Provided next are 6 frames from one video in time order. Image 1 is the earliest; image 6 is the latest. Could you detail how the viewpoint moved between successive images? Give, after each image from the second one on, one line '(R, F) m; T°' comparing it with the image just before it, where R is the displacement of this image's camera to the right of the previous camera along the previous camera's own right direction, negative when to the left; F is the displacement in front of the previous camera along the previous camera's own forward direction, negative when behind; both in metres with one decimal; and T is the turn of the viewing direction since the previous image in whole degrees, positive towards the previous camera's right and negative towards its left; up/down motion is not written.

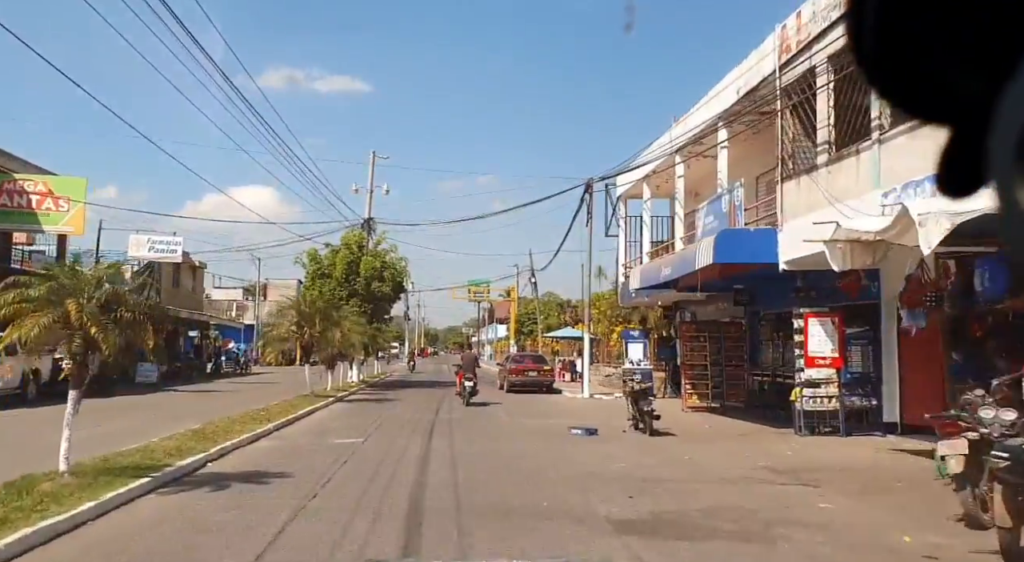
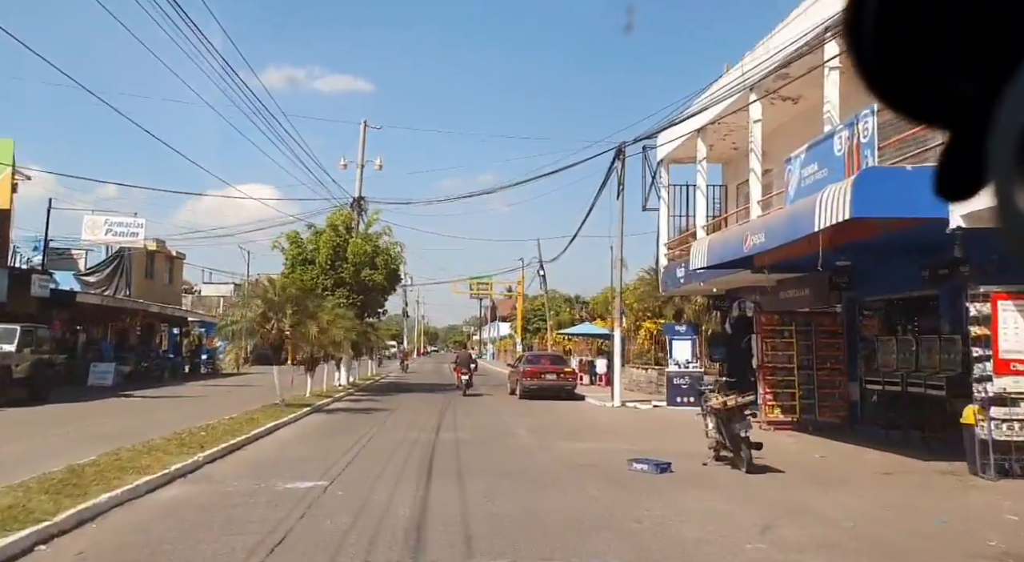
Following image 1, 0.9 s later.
(-0.5, +4.9) m; 0°
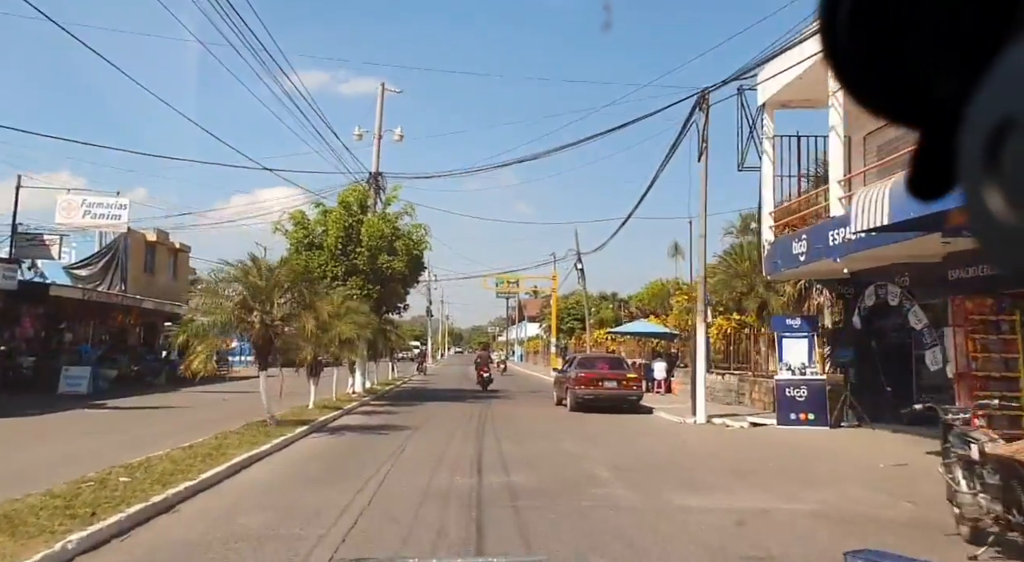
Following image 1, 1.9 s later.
(-0.7, +5.0) m; -2°
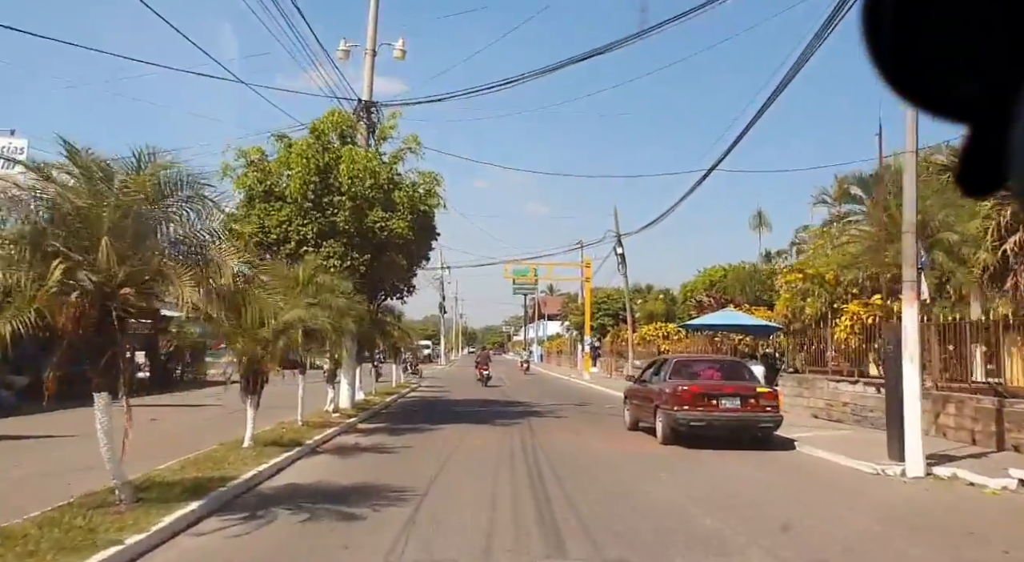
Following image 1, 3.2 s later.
(-0.8, +8.0) m; -1°
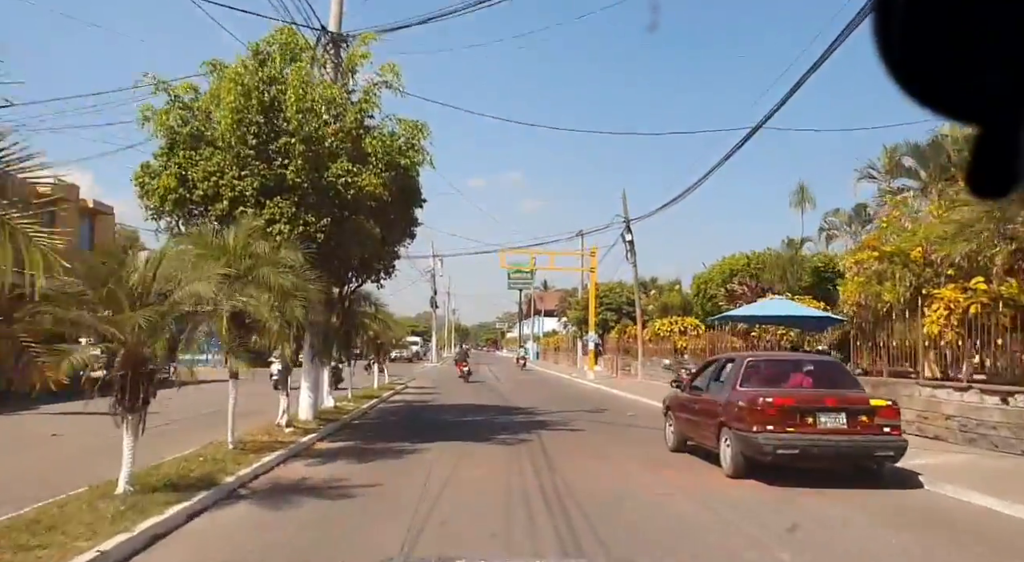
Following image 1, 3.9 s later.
(-0.2, +4.2) m; 0°
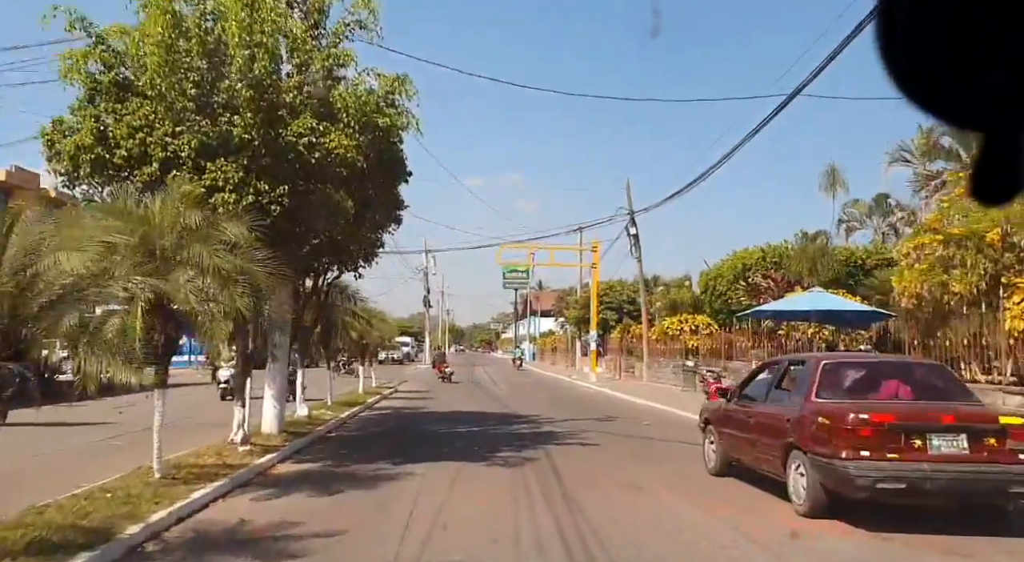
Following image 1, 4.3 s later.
(-0.1, +2.5) m; 0°
